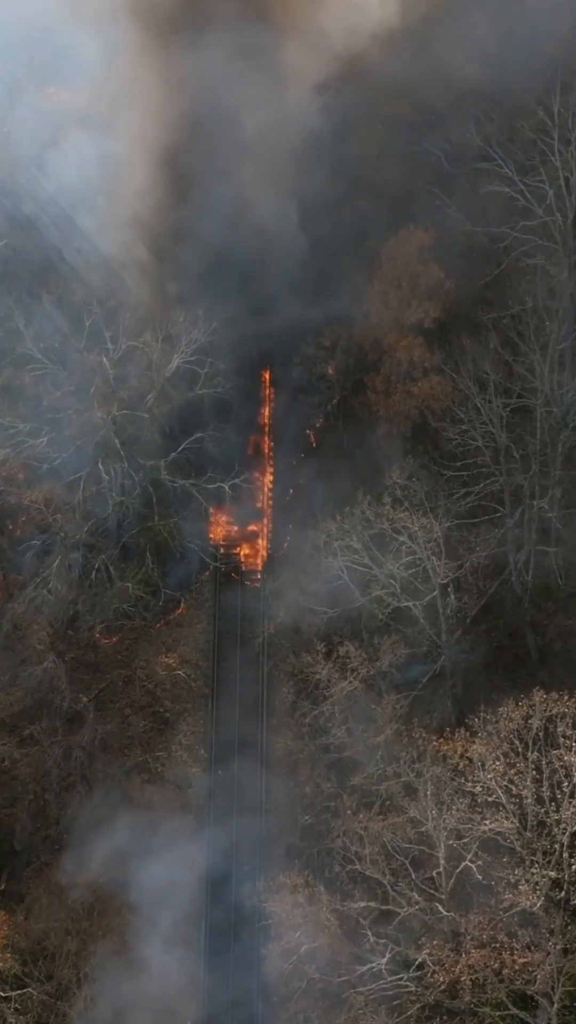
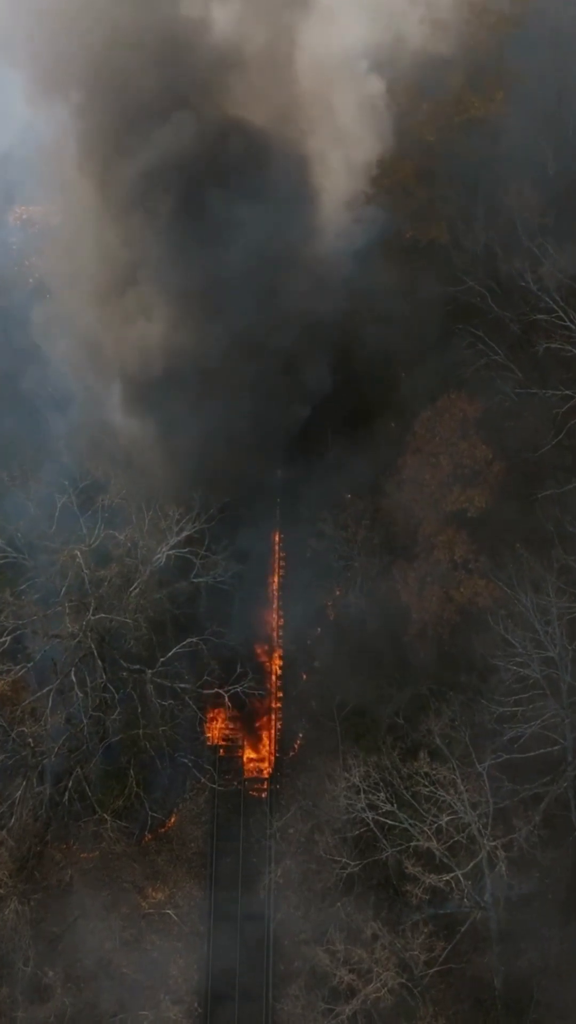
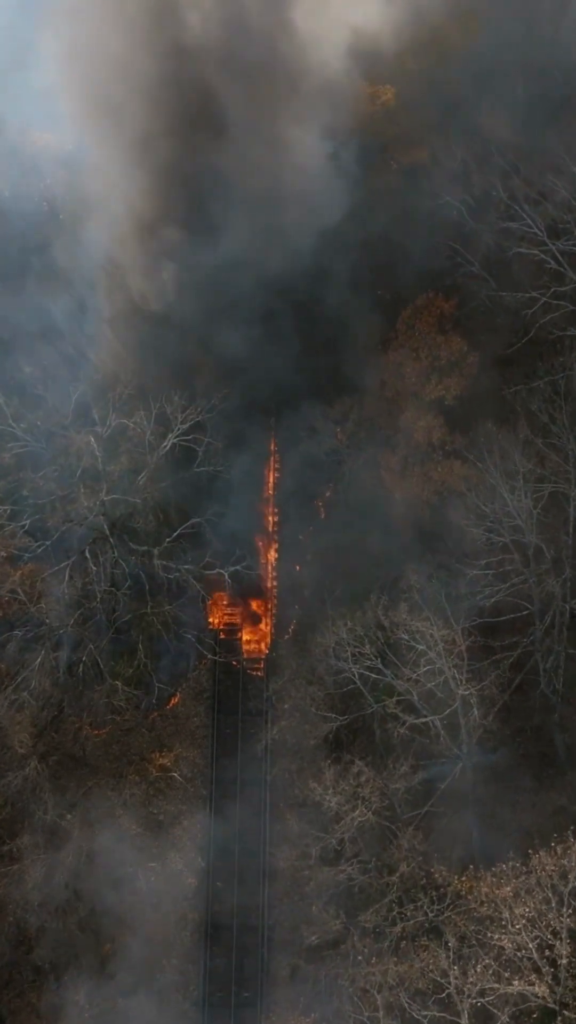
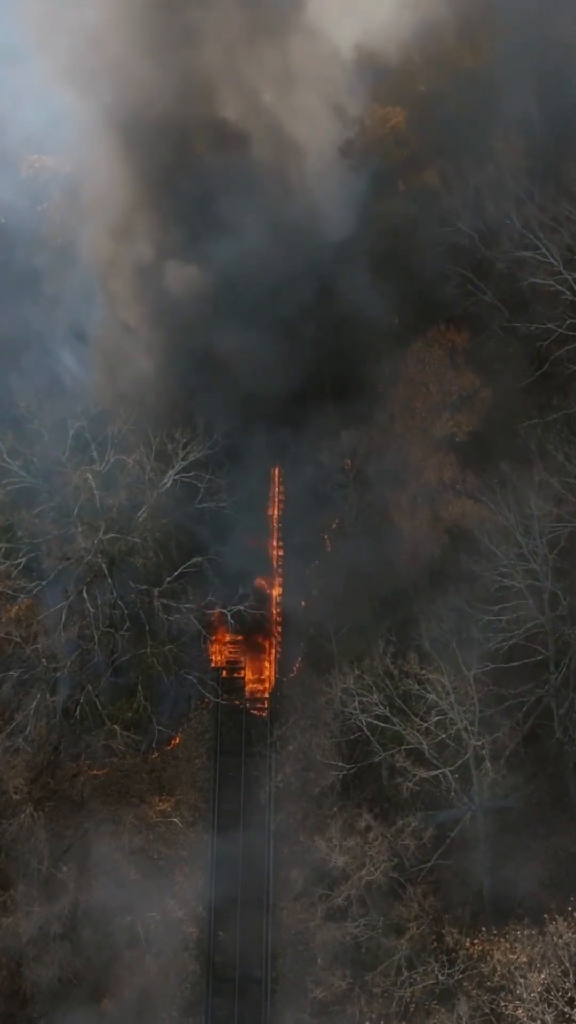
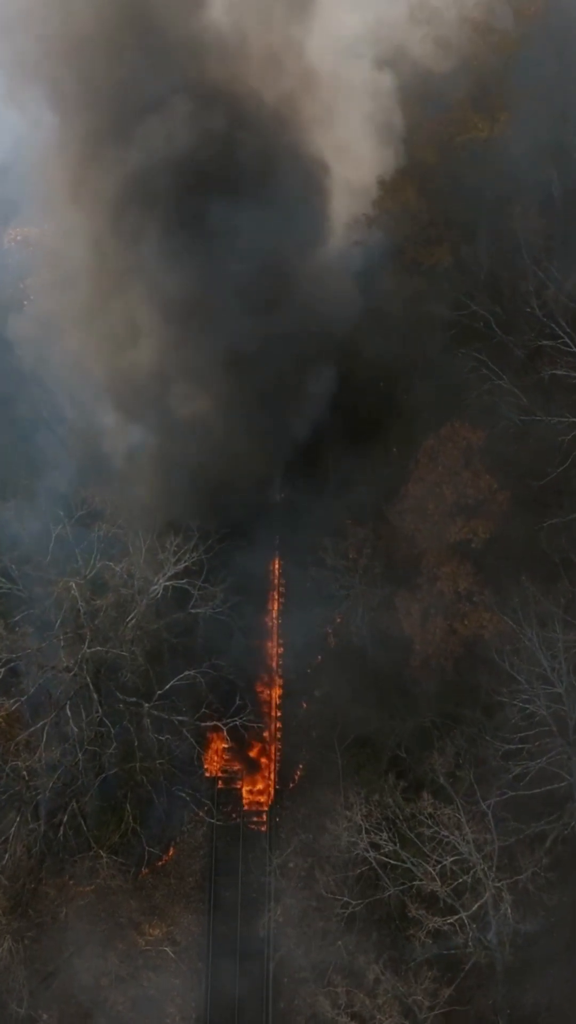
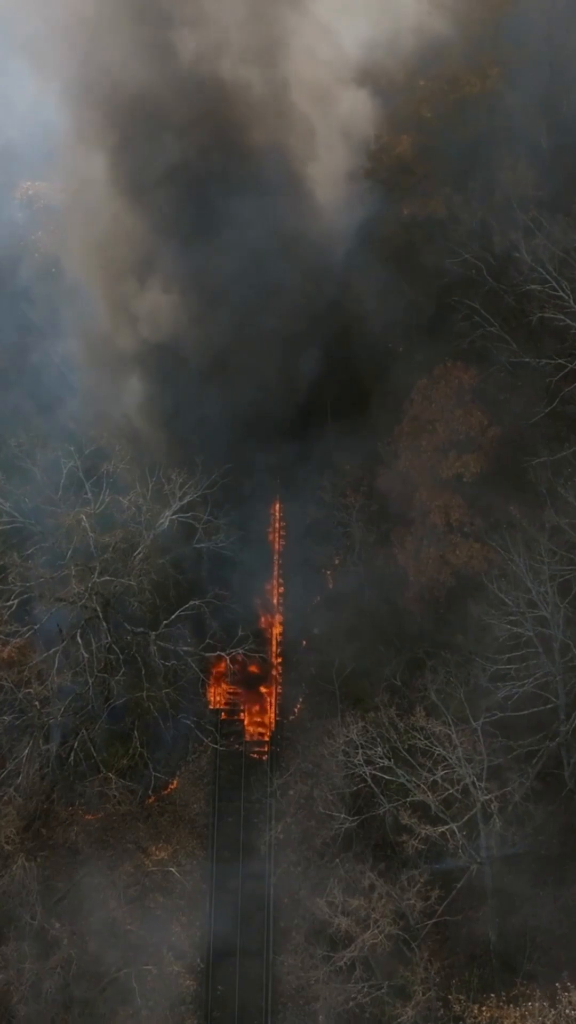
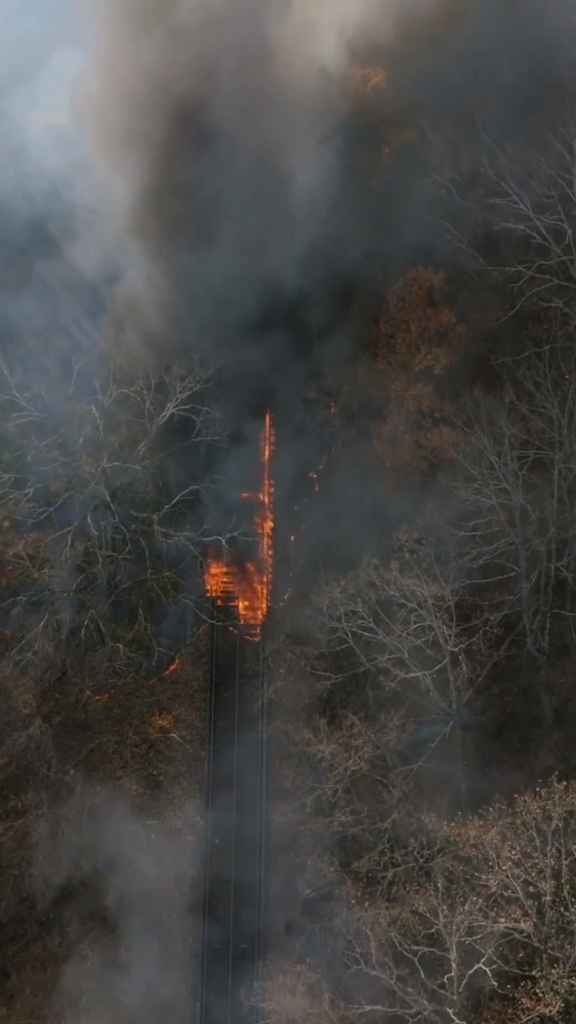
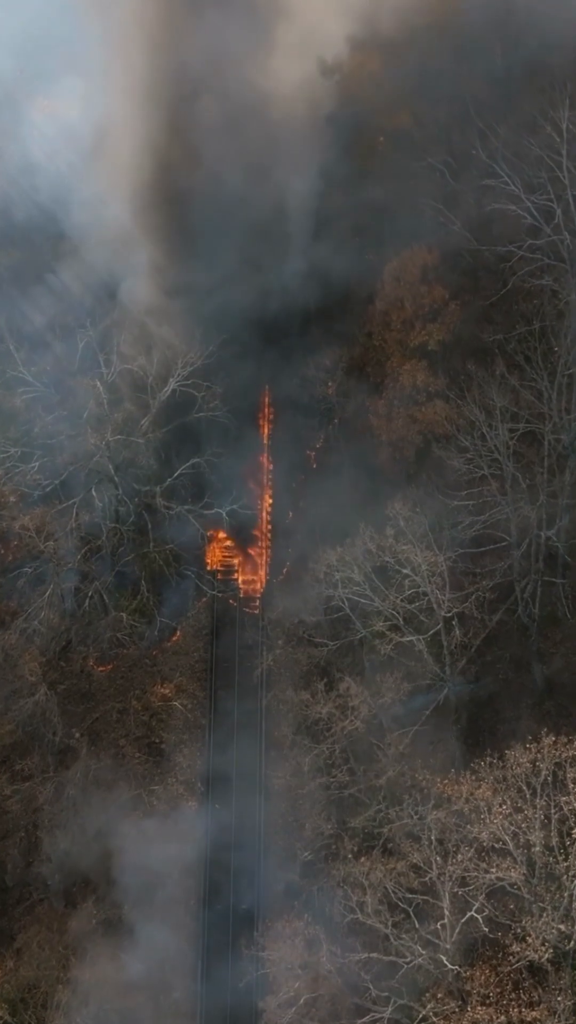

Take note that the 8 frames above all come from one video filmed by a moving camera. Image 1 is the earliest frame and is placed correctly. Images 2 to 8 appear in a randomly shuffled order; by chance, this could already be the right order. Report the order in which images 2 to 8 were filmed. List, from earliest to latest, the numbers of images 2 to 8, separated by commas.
8, 7, 3, 4, 6, 2, 5
